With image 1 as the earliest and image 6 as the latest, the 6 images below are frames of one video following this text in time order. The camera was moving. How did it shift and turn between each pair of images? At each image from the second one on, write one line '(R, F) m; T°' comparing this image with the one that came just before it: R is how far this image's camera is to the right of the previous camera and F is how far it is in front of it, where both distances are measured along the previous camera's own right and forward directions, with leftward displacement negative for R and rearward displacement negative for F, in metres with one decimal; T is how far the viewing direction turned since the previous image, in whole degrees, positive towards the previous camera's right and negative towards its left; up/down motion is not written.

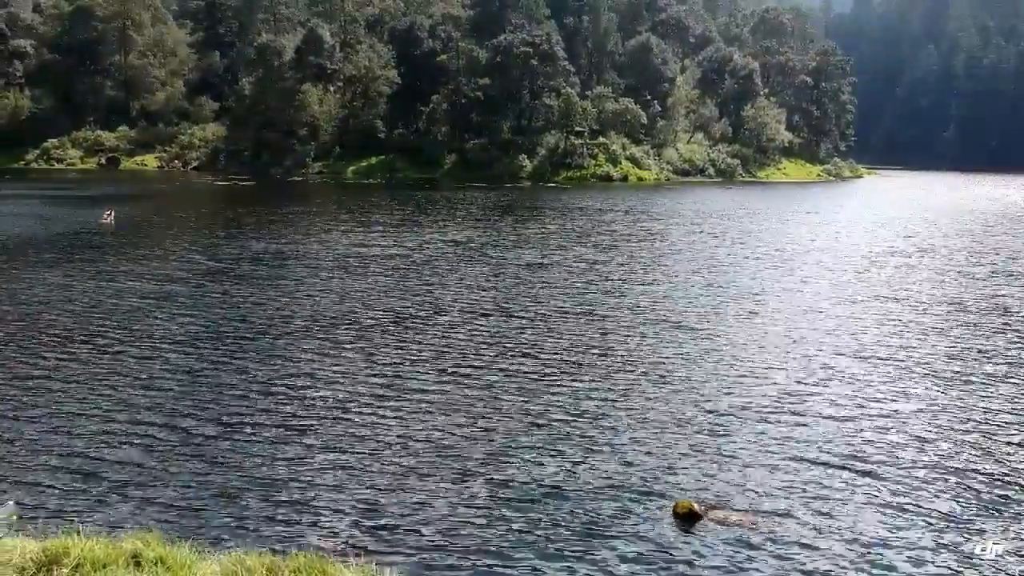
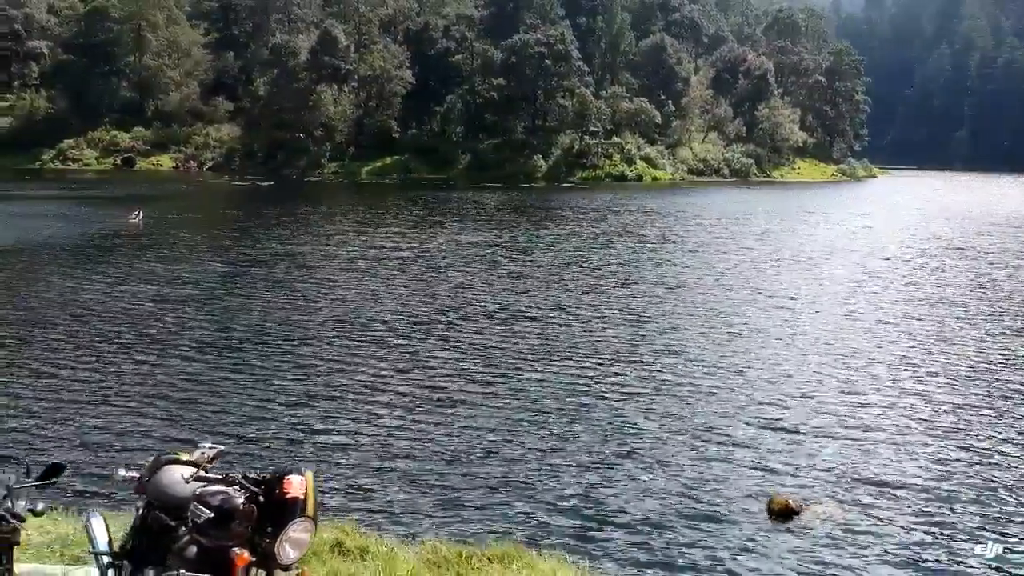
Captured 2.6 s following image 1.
(-0.9, -0.1) m; 0°
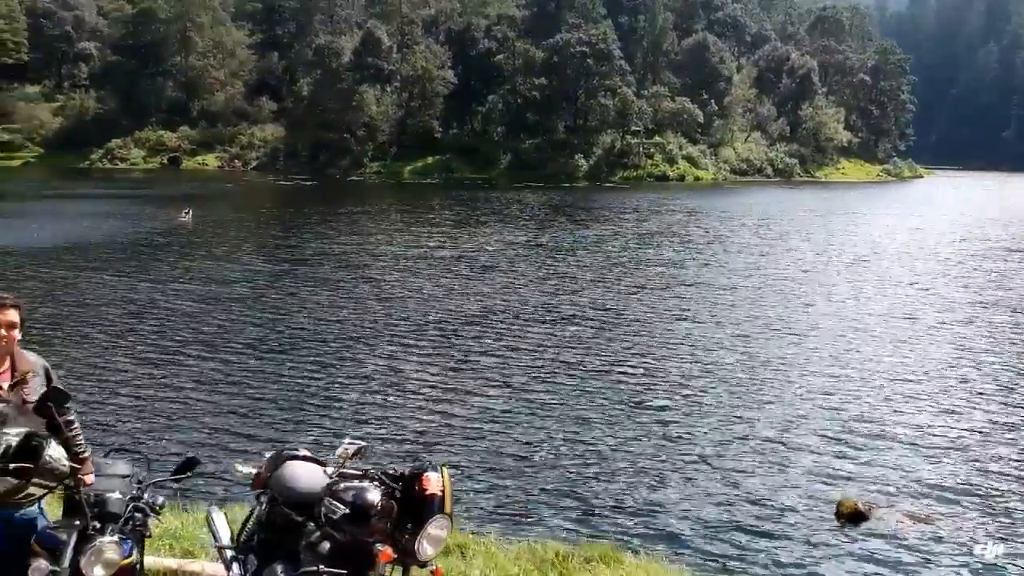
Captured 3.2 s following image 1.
(-0.3, 0.0) m; -2°
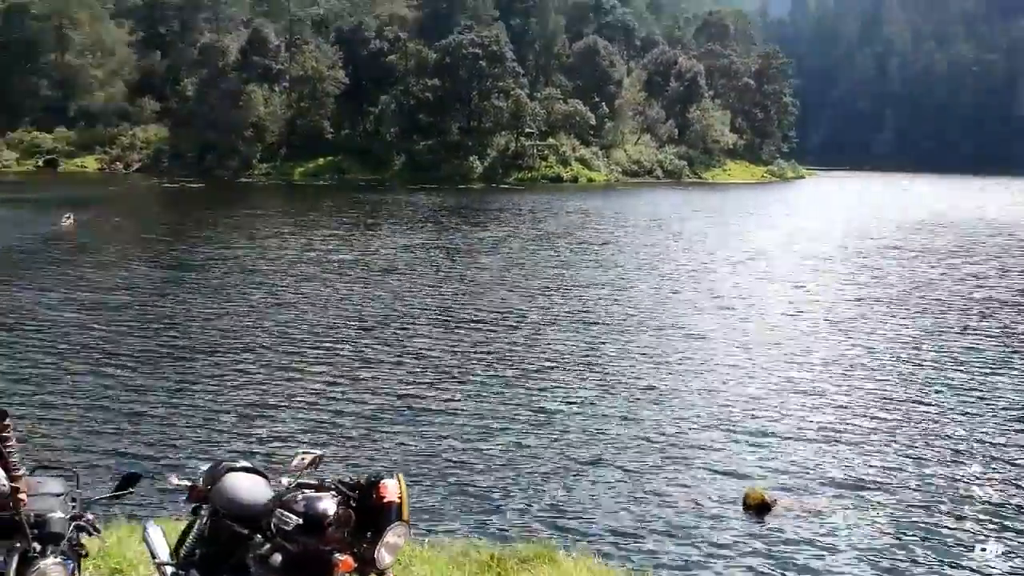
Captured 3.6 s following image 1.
(-0.2, 0.0) m; +6°
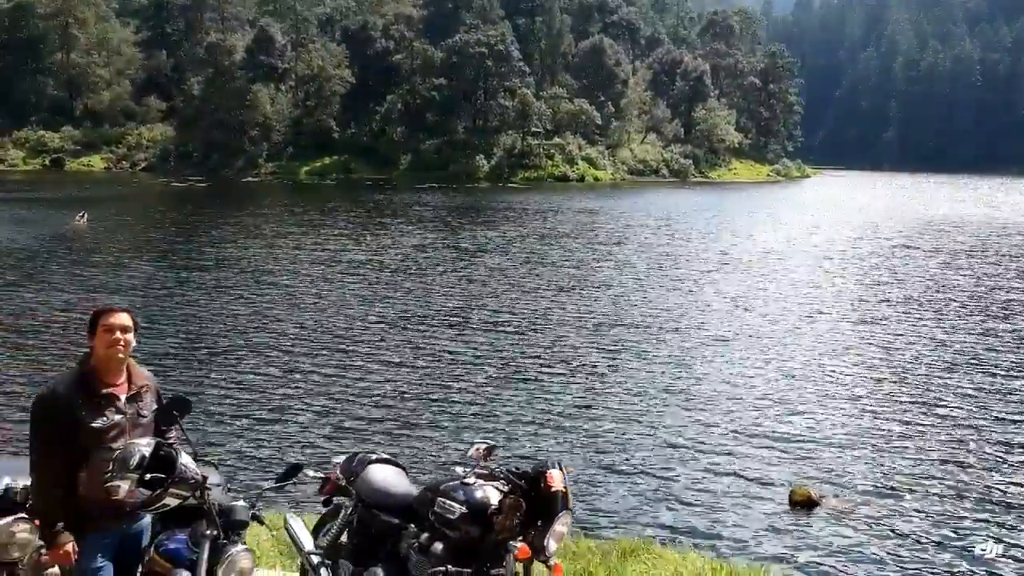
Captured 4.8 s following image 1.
(-0.5, -0.1) m; 0°
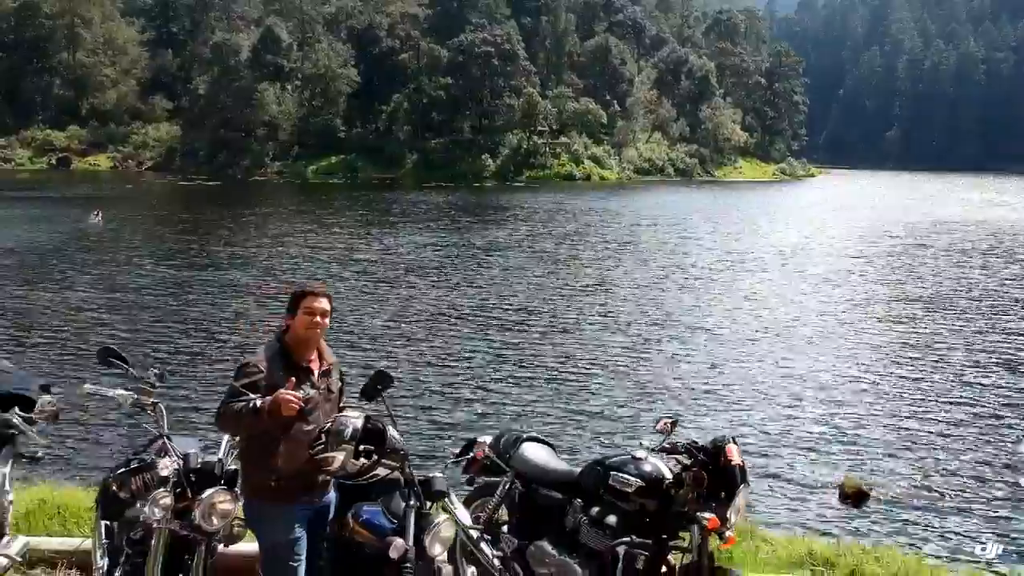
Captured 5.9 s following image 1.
(-0.5, -0.1) m; 0°
